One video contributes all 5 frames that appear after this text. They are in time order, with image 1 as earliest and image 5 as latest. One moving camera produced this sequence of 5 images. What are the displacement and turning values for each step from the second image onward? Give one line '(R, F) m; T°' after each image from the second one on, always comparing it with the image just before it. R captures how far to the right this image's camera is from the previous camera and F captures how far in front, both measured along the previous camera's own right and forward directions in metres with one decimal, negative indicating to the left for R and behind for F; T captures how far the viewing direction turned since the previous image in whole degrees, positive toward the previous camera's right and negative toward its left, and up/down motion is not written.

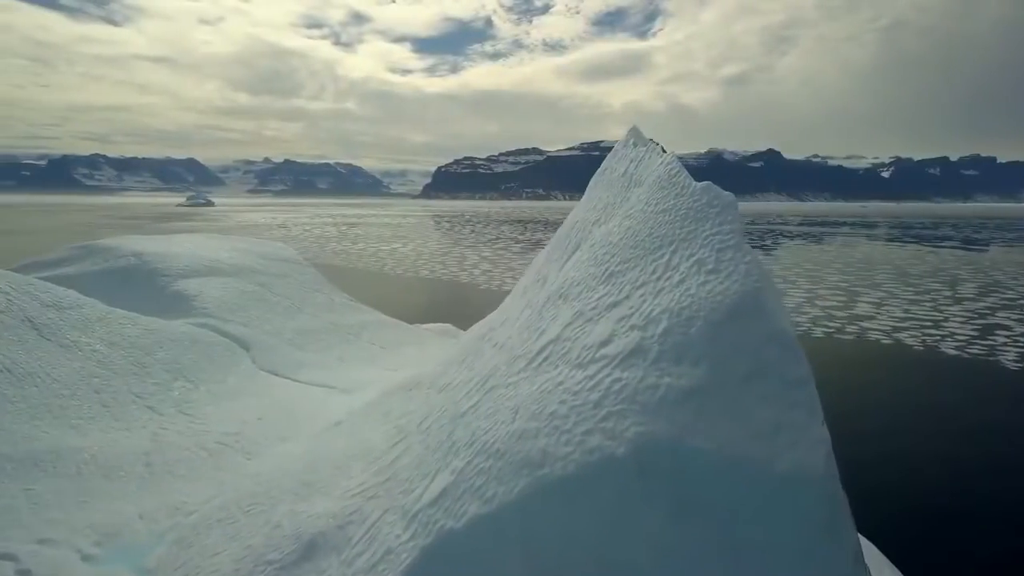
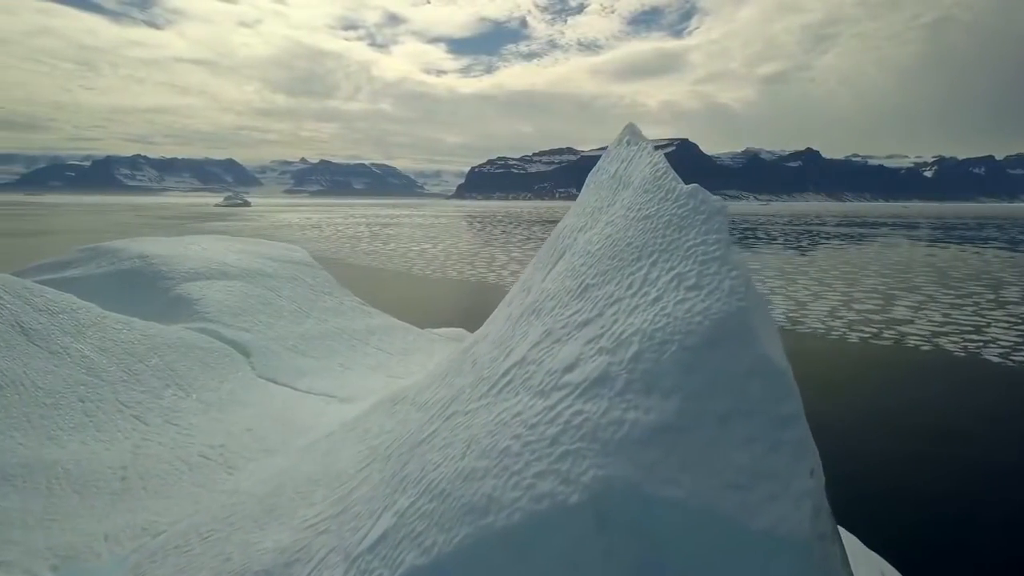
(+0.5, +0.5) m; -3°
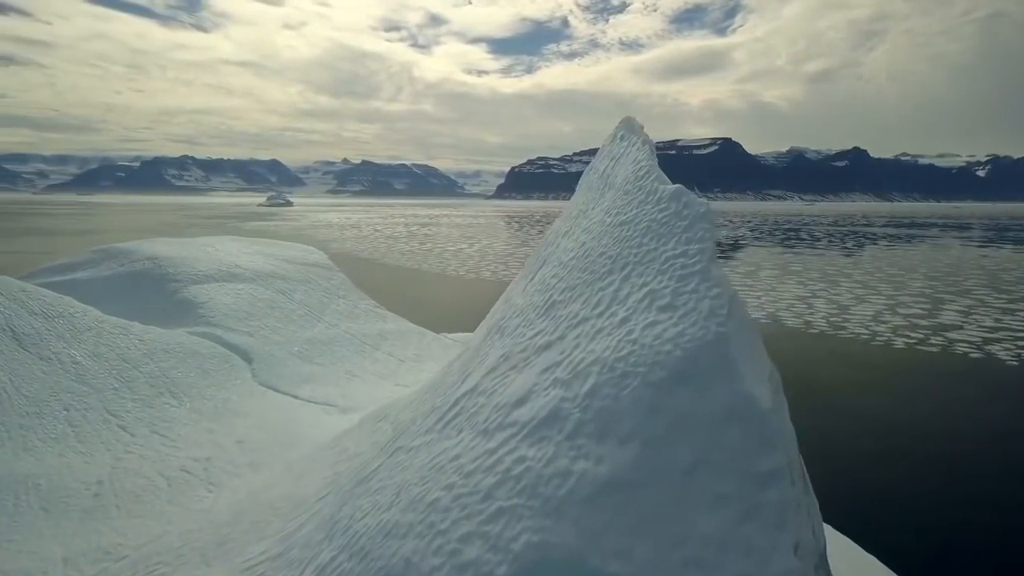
(+0.5, +0.6) m; -3°
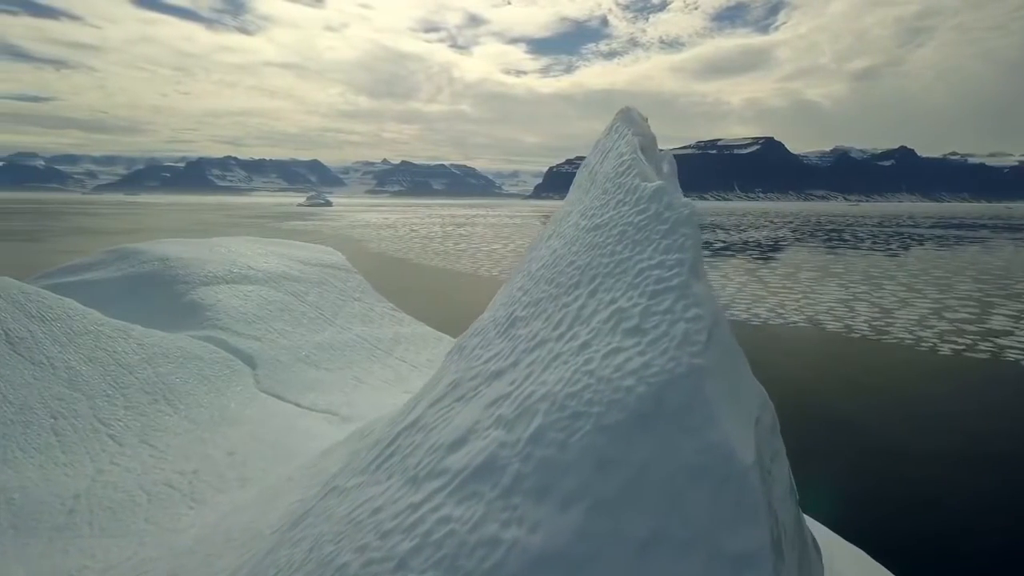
(+0.5, +0.6) m; -3°
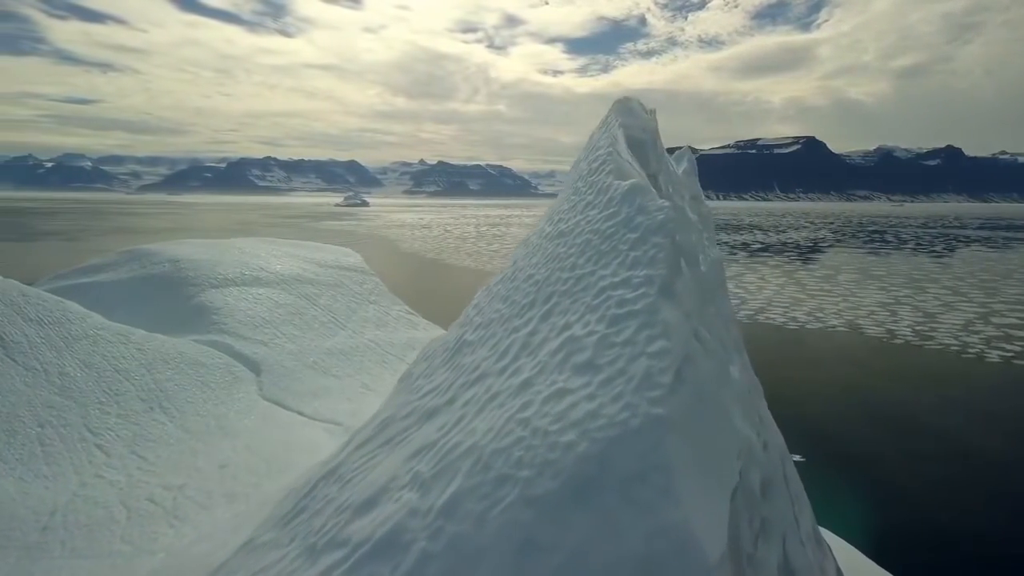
(+0.4, +0.5) m; -3°
